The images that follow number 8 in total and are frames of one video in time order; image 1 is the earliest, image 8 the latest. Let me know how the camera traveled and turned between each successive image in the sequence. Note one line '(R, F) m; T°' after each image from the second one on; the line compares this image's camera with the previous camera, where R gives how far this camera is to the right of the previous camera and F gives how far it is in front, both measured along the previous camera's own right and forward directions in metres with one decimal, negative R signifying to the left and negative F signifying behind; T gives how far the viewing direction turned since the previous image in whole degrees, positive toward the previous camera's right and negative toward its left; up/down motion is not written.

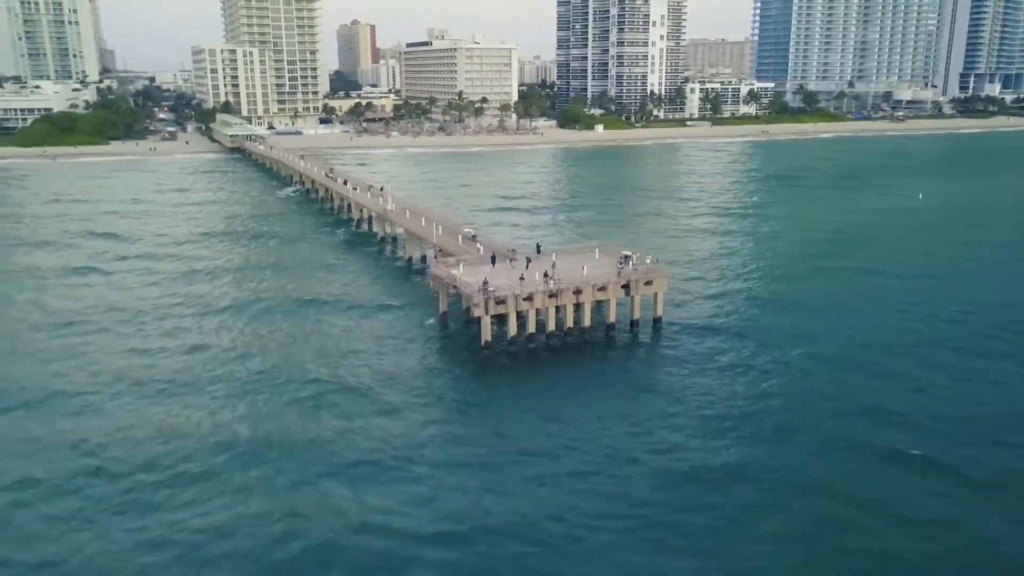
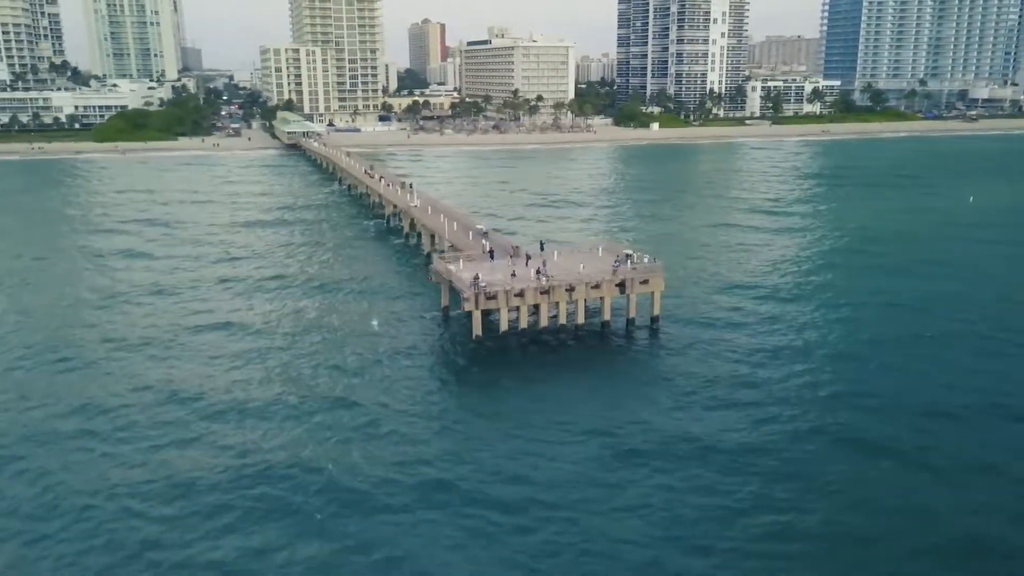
(+3.2, -0.9) m; -5°
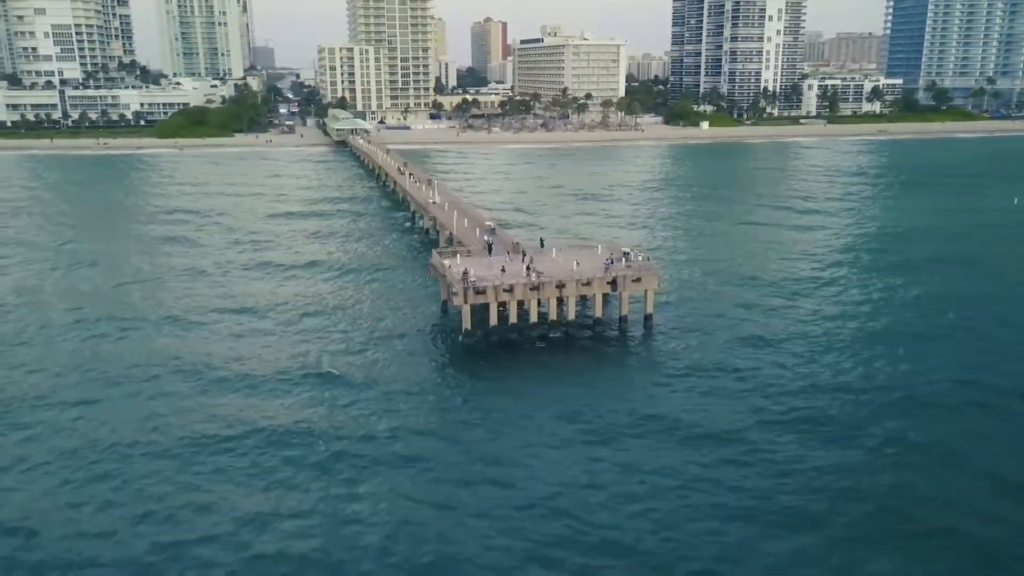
(+3.1, -0.9) m; -4°
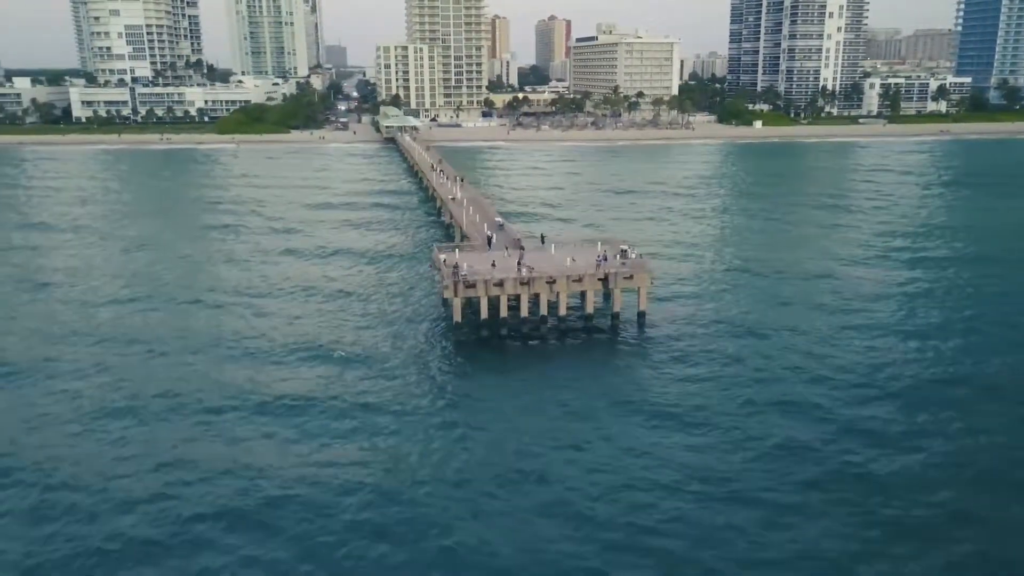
(+3.1, -1.0) m; -4°
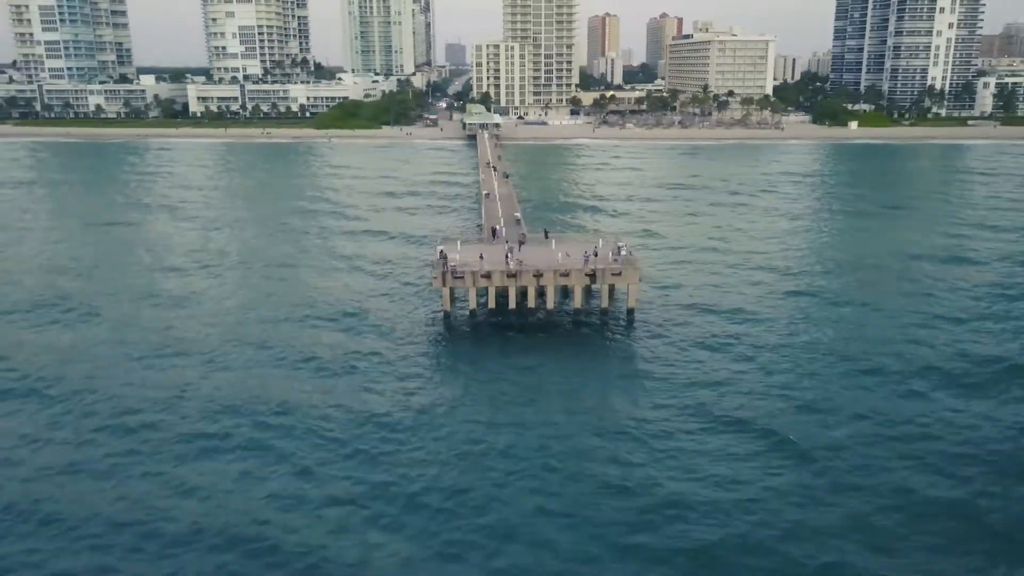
(+5.3, -1.7) m; -7°
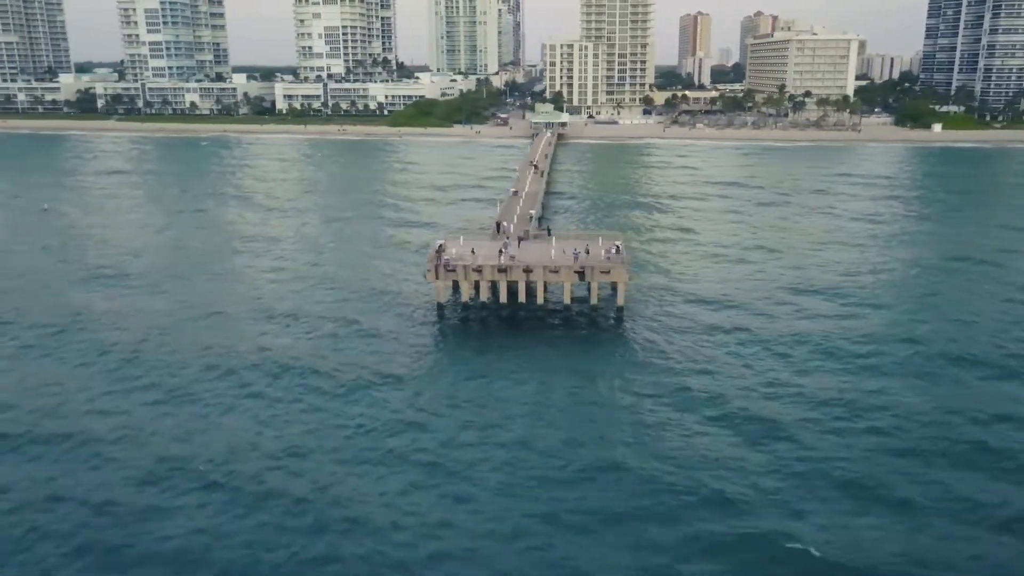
(+4.3, -1.6) m; -6°
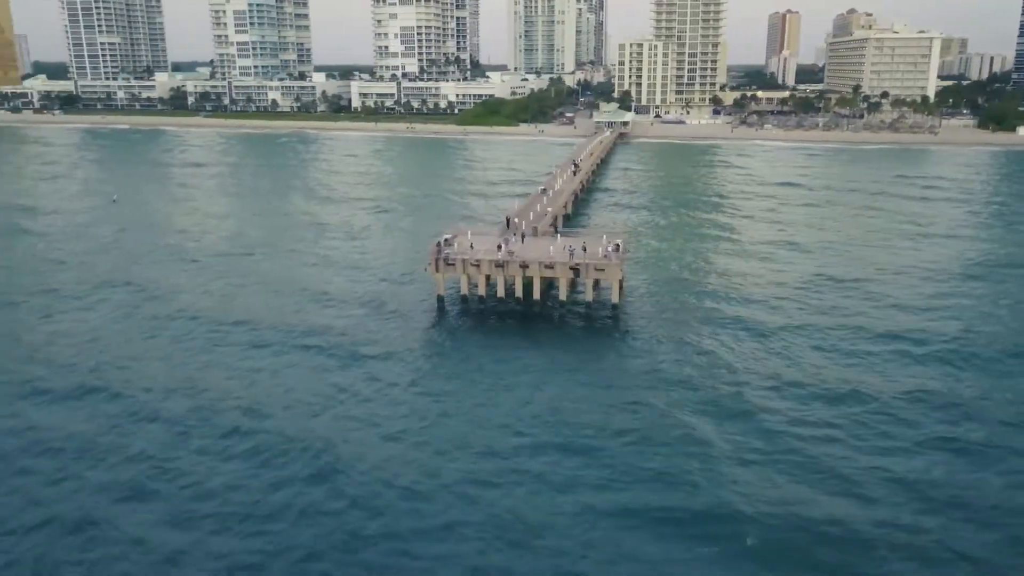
(+3.8, -1.5) m; -6°
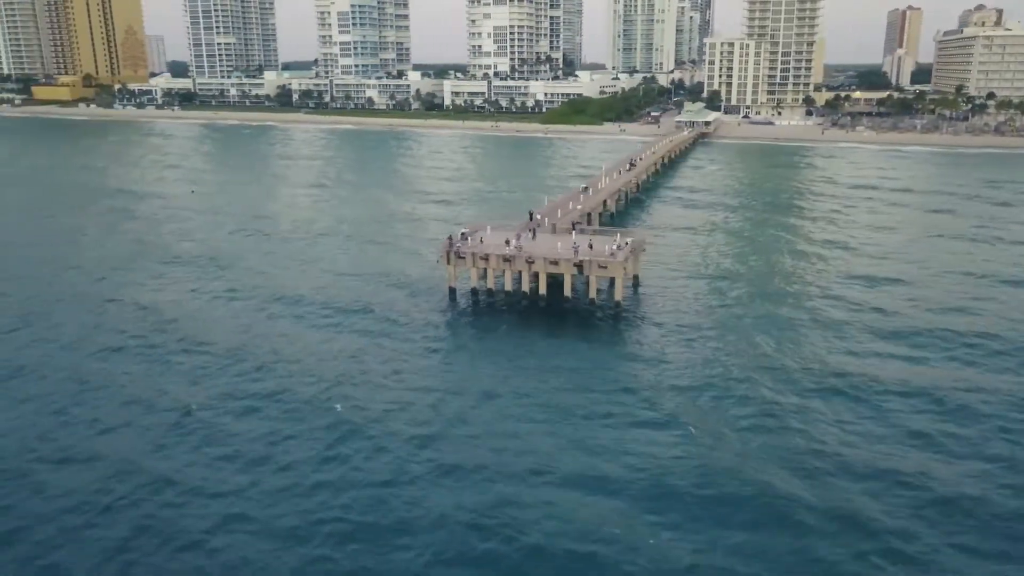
(+4.3, -1.7) m; -7°
